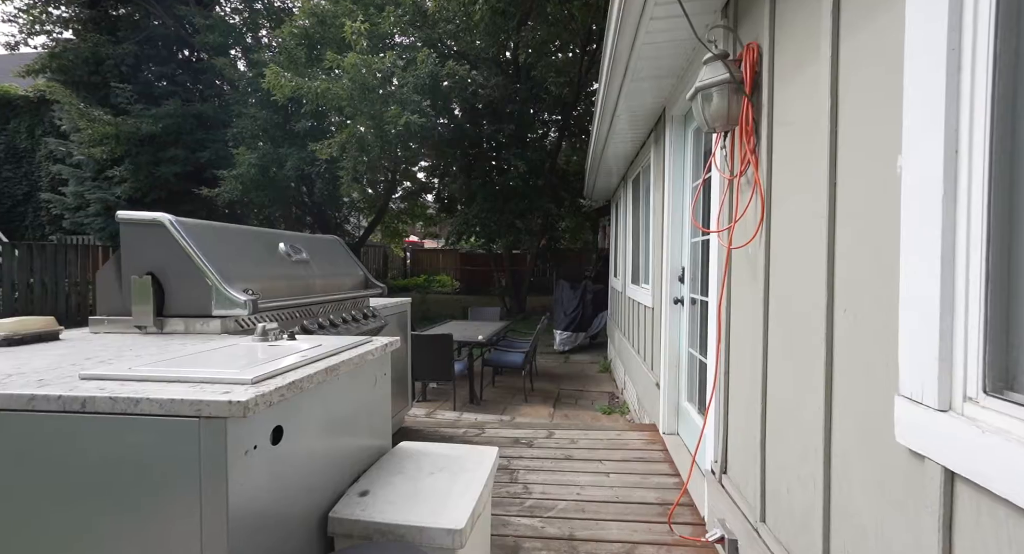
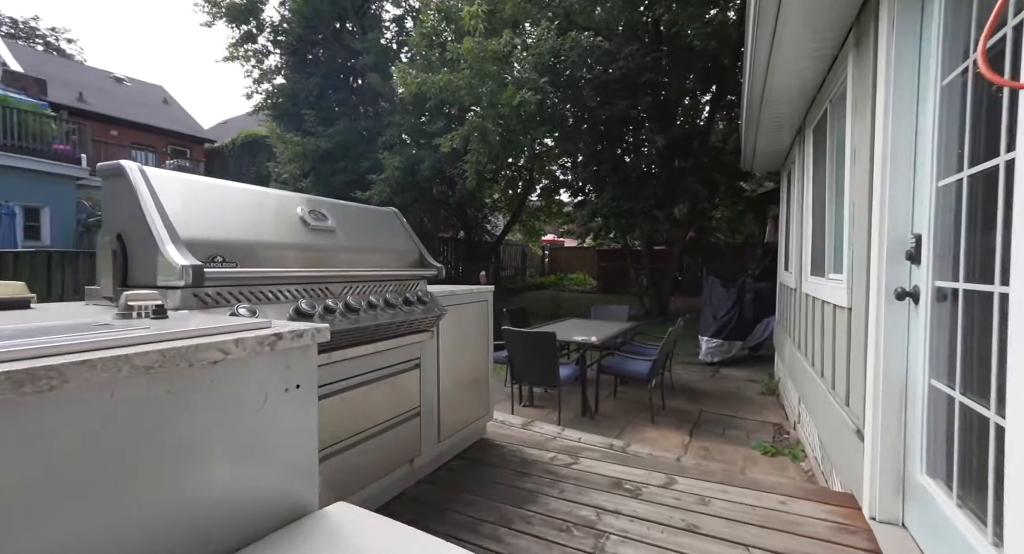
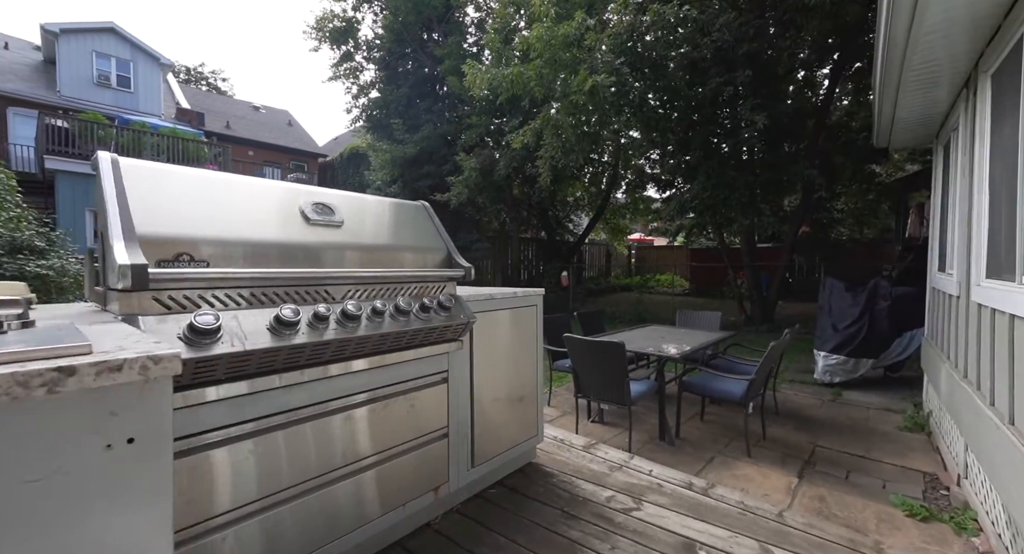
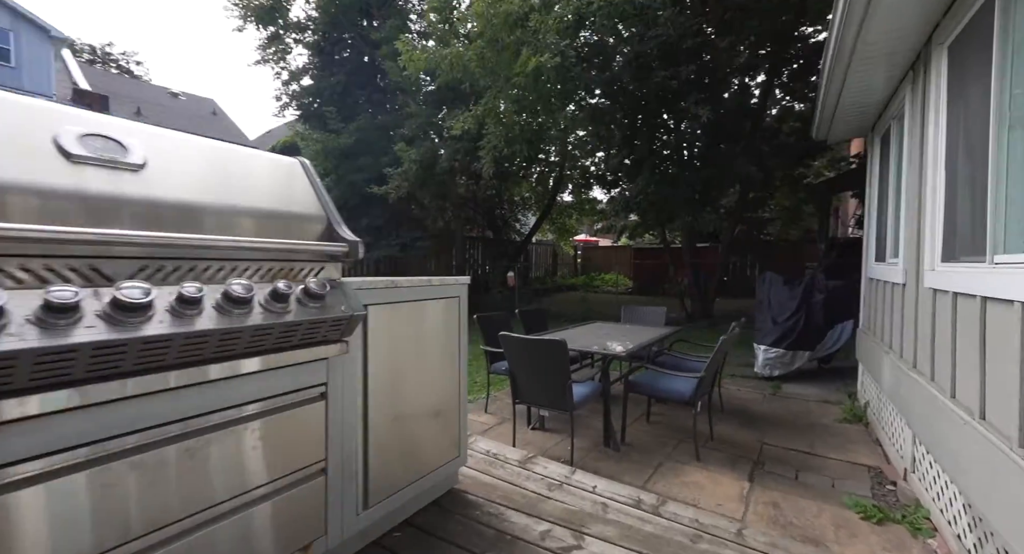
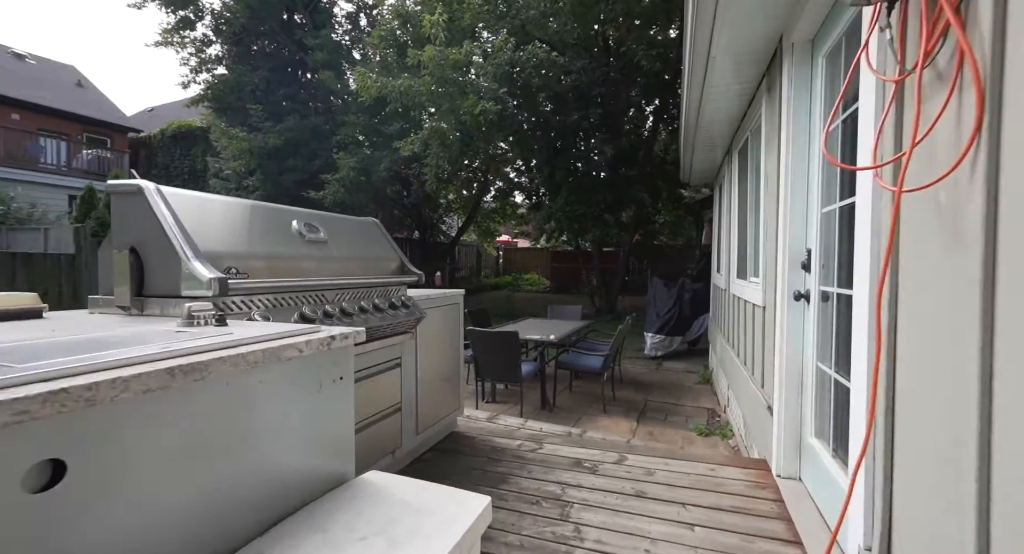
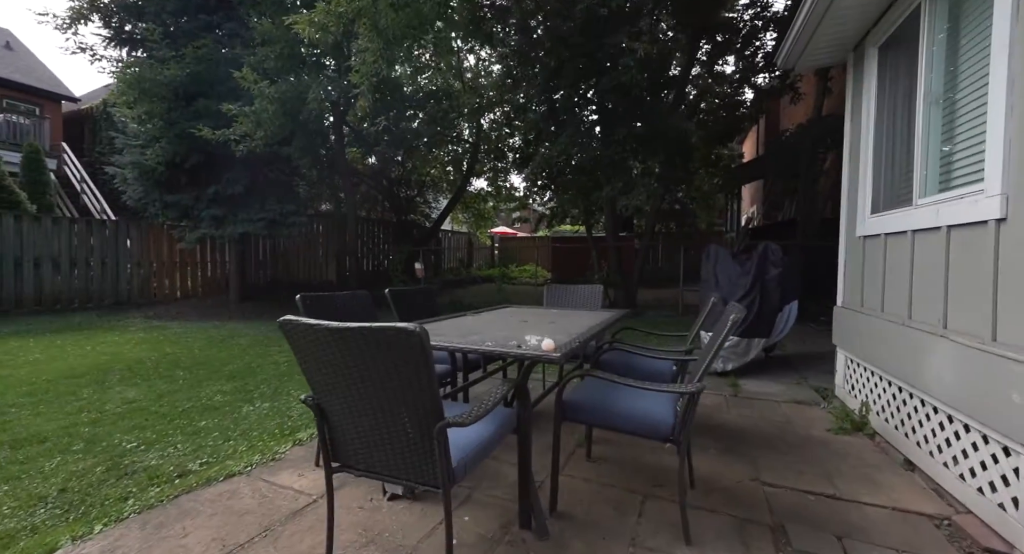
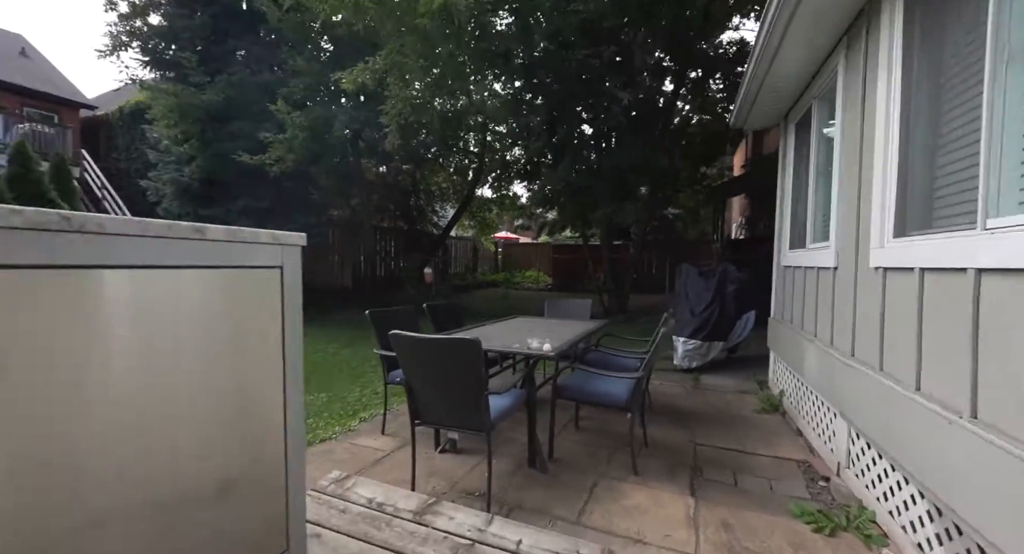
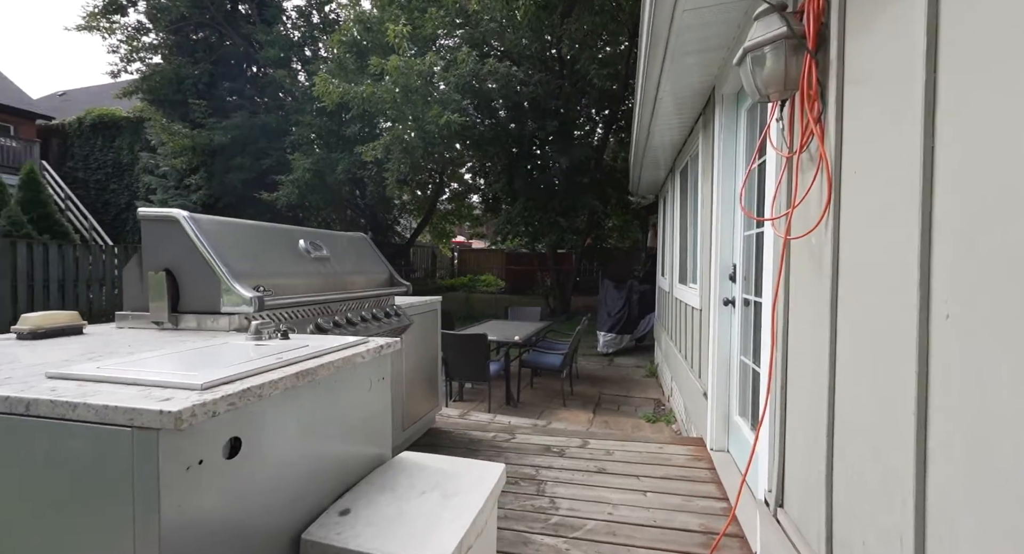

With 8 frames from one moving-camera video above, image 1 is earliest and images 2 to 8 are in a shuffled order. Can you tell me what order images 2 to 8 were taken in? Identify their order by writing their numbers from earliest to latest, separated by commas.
8, 5, 2, 3, 4, 7, 6
